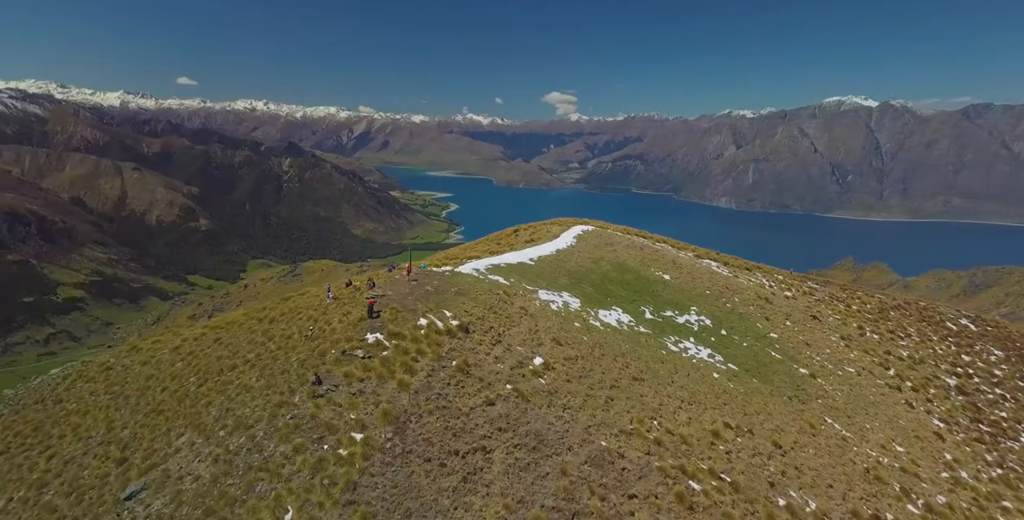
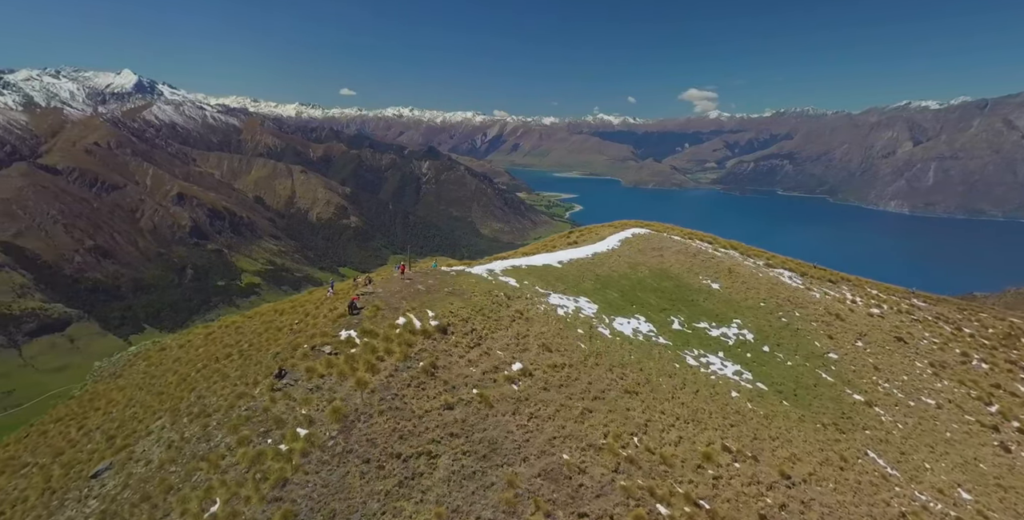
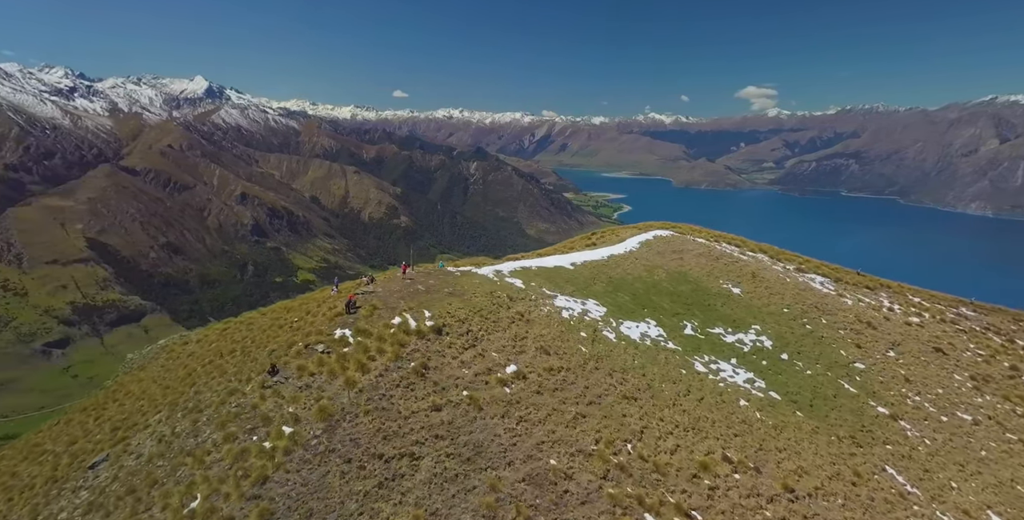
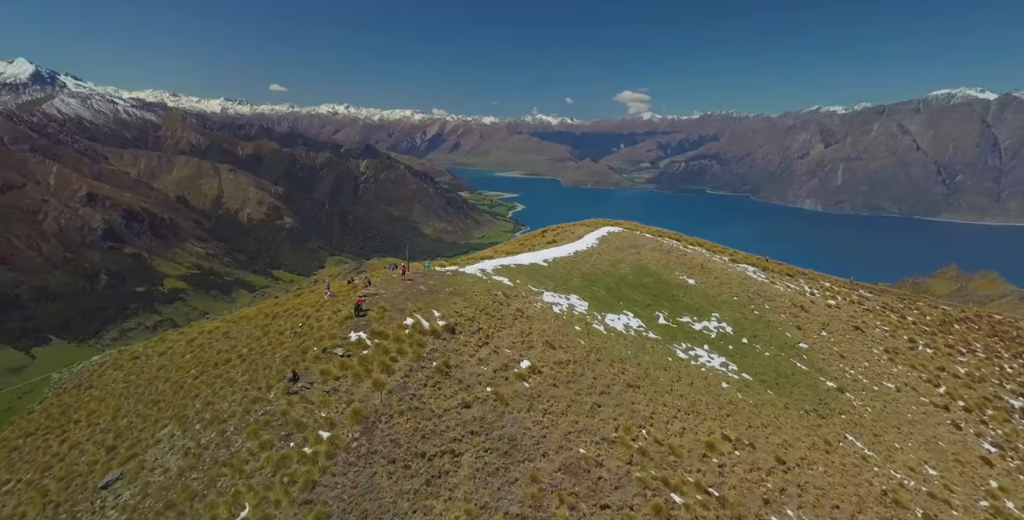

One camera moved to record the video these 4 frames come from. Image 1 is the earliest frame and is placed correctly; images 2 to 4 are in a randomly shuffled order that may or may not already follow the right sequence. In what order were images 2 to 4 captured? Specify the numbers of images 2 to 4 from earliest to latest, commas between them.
4, 2, 3
